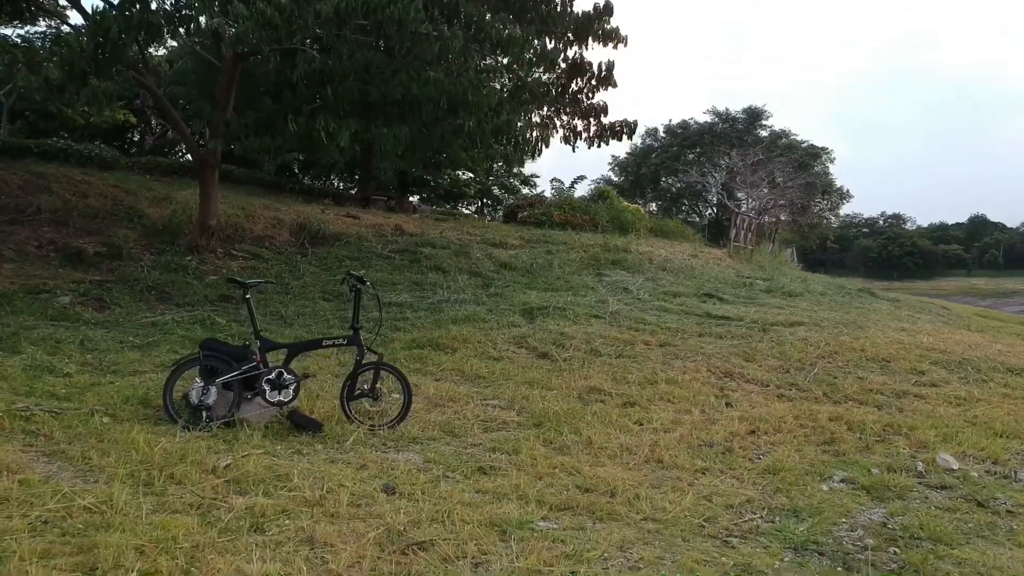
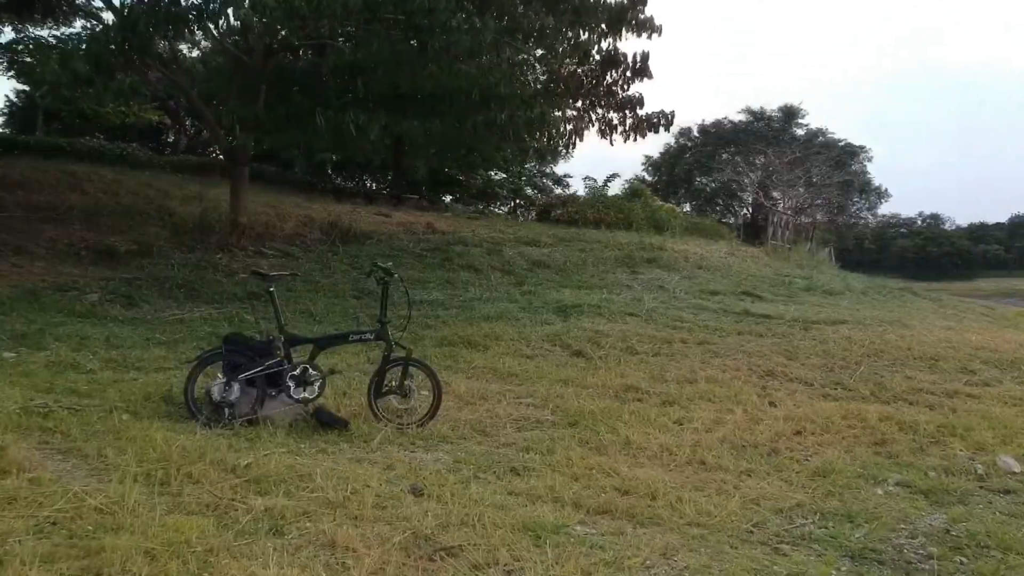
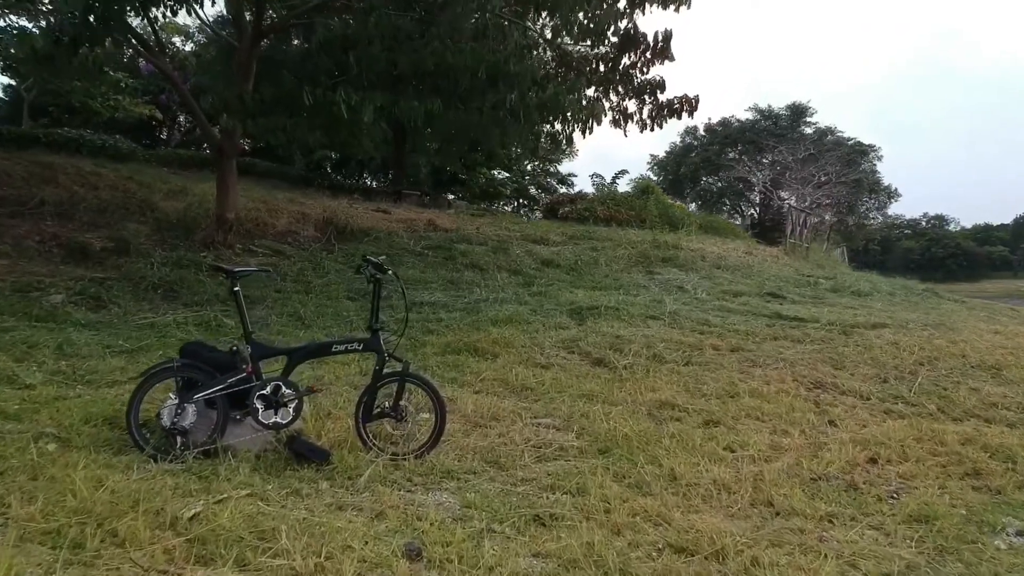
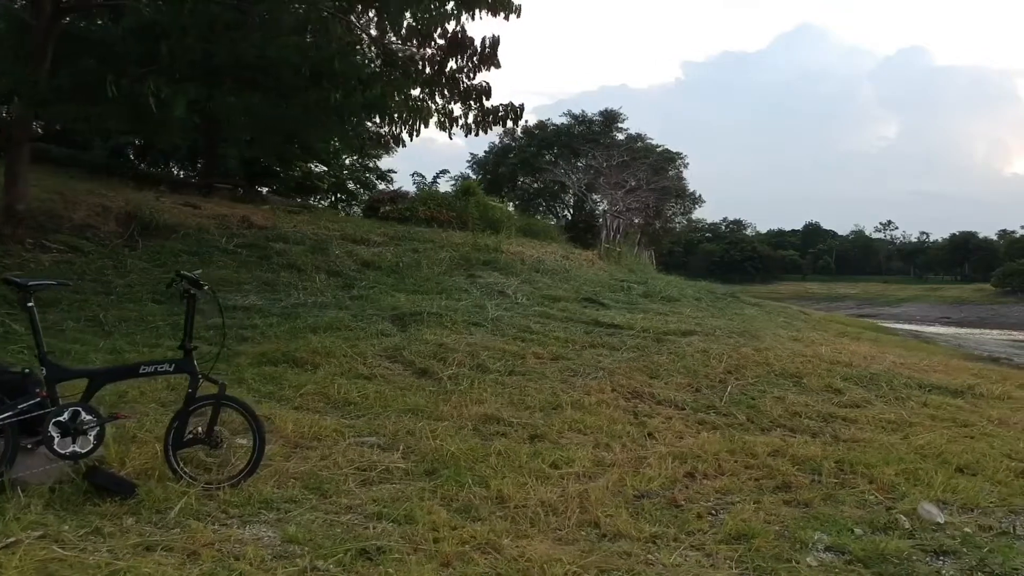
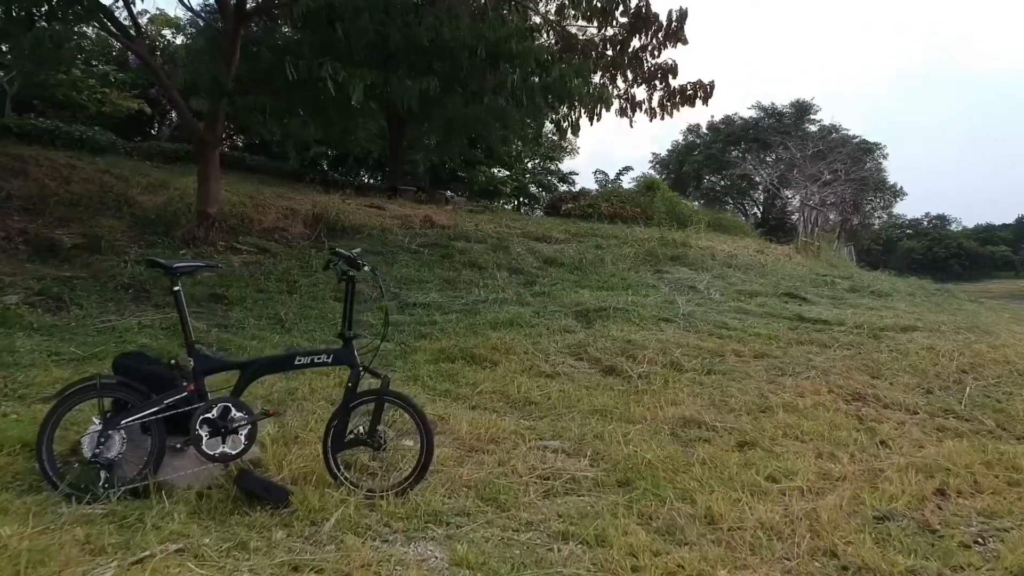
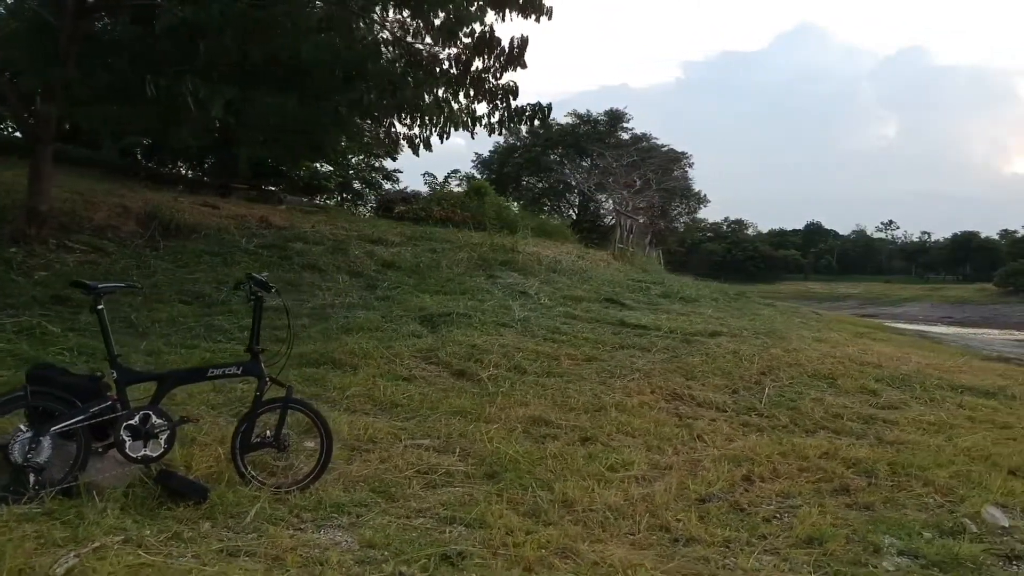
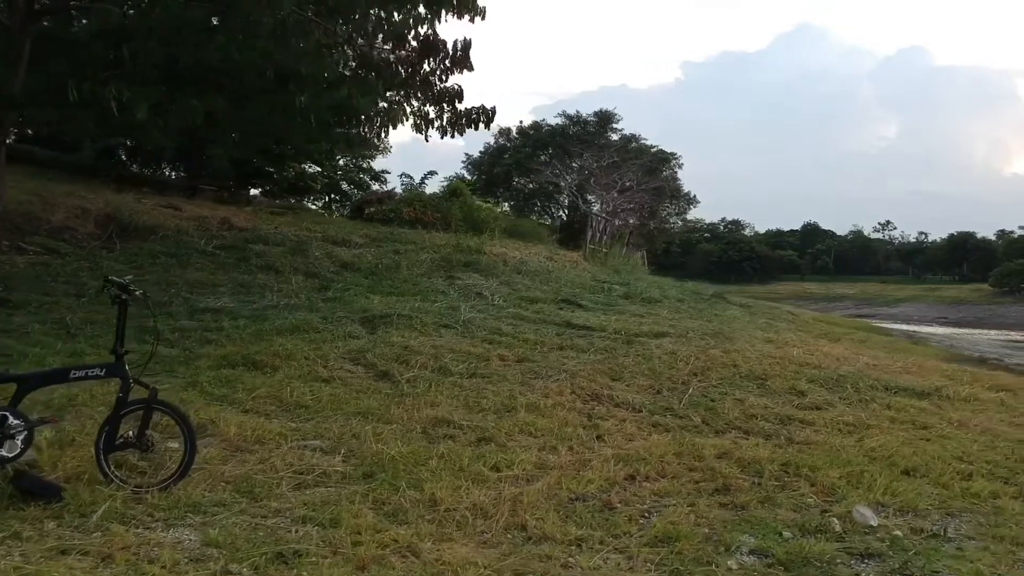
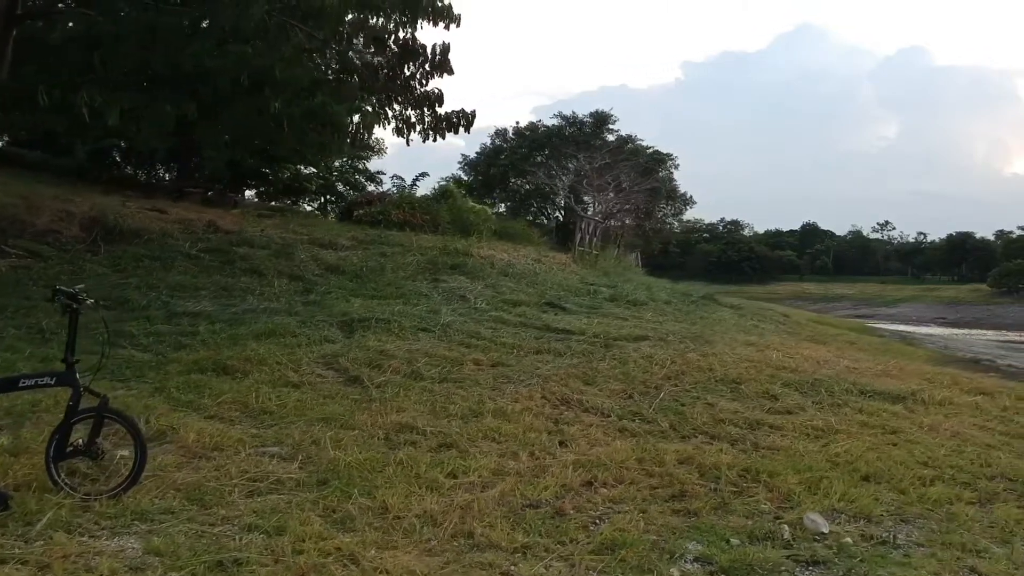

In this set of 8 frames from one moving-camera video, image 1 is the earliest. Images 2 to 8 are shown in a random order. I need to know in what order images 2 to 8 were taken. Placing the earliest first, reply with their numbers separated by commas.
2, 3, 5, 6, 4, 7, 8
